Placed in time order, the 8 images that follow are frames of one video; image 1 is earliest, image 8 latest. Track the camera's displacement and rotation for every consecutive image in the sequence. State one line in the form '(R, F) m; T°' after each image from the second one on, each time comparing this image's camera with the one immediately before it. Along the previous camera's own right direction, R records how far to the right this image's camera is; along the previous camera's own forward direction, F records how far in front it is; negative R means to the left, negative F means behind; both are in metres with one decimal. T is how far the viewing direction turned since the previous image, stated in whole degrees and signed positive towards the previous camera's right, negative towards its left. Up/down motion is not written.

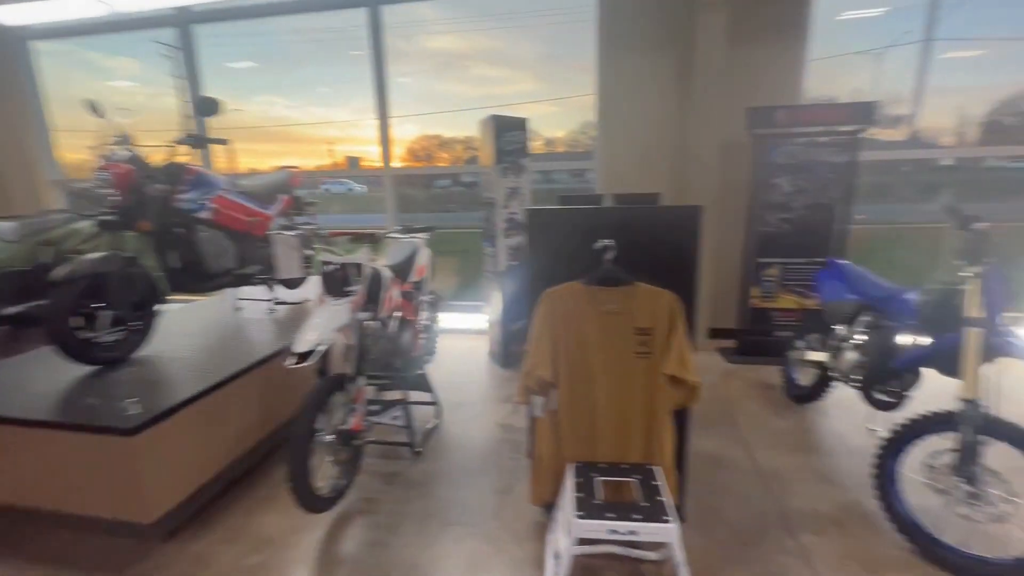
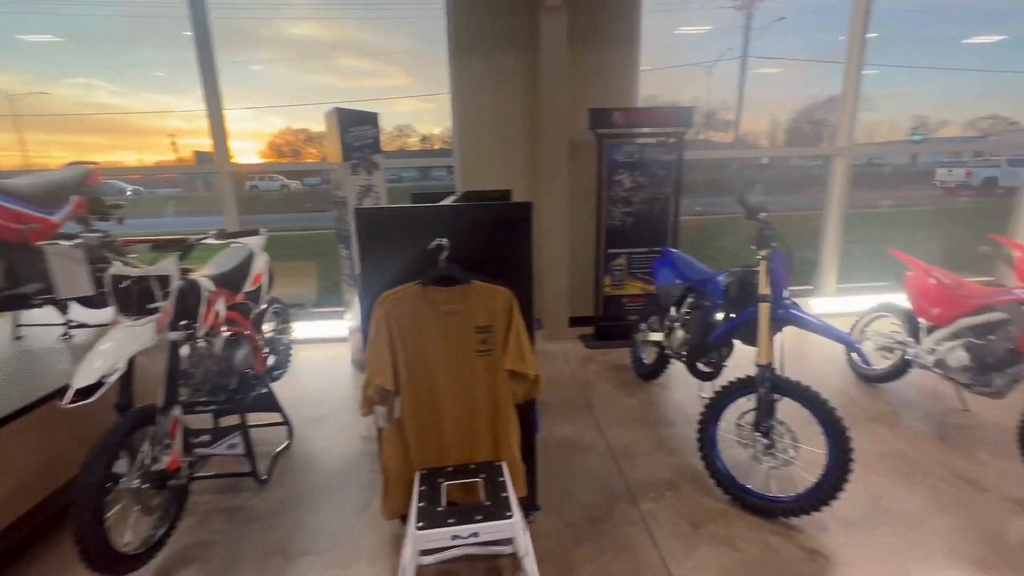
(+0.1, 0.0) m; +14°
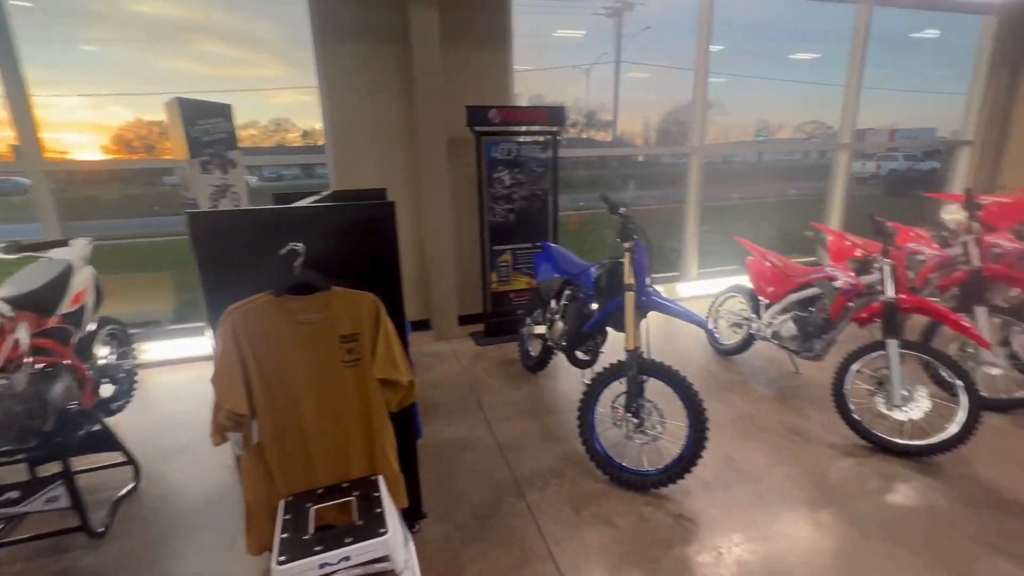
(+0.1, 0.0) m; +12°
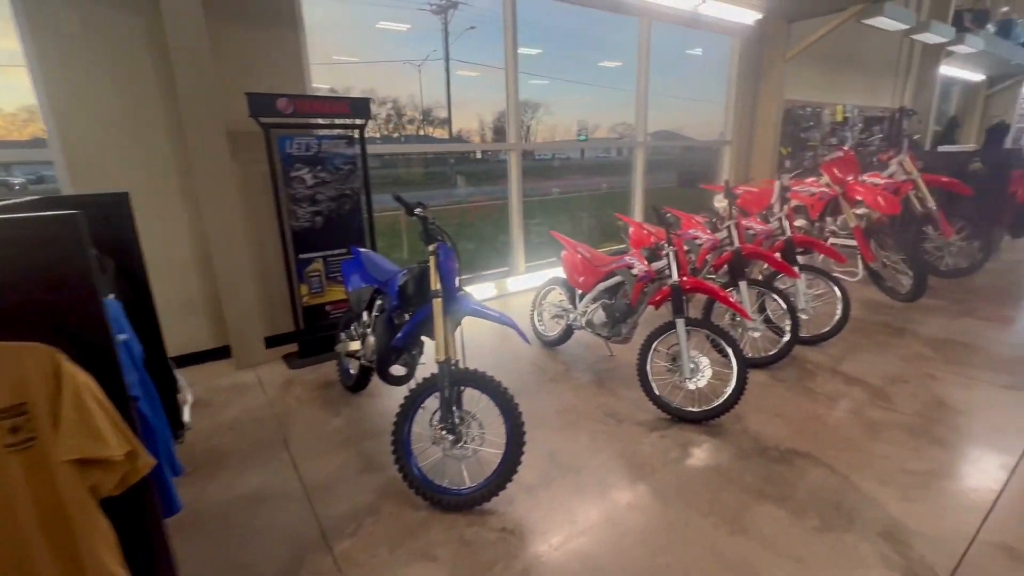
(+0.2, +0.1) m; +18°
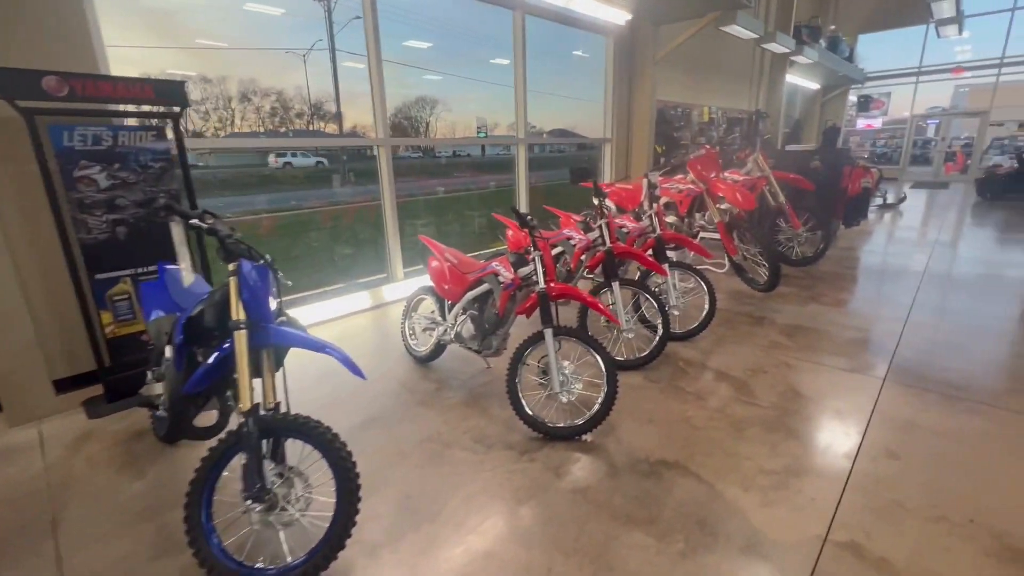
(+0.2, +0.2) m; +11°
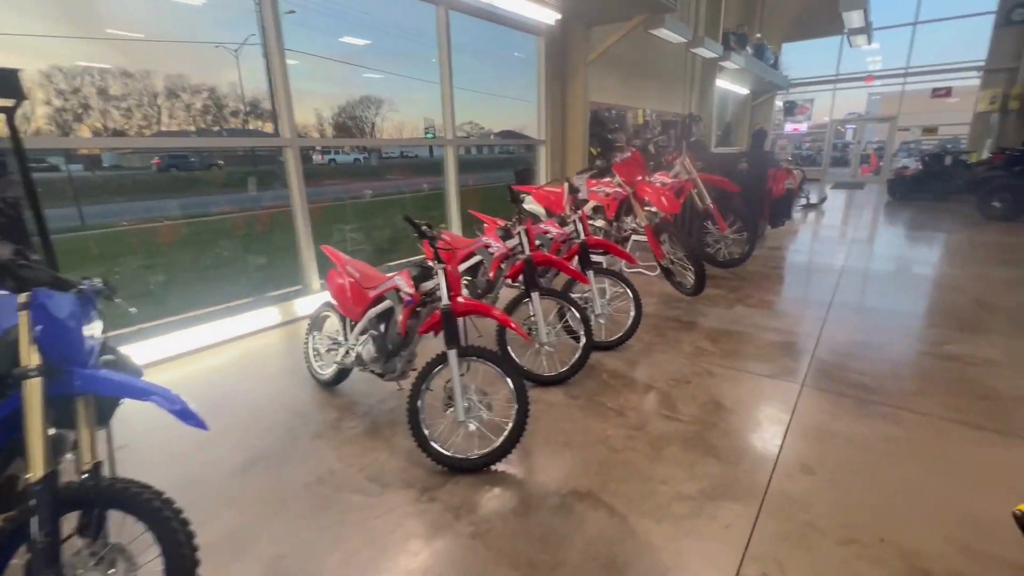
(+0.2, +0.2) m; +6°
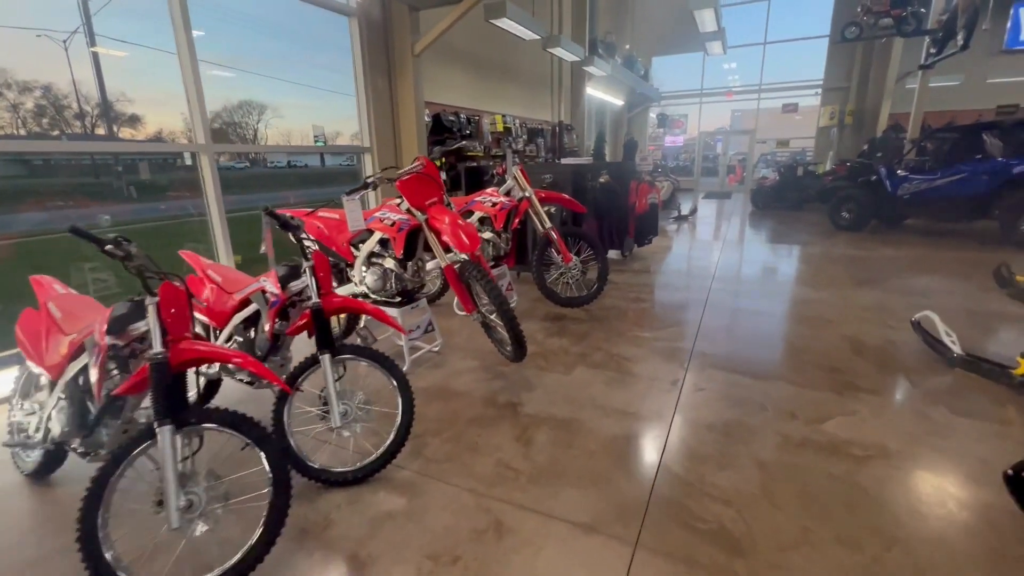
(+0.9, +1.0) m; +11°
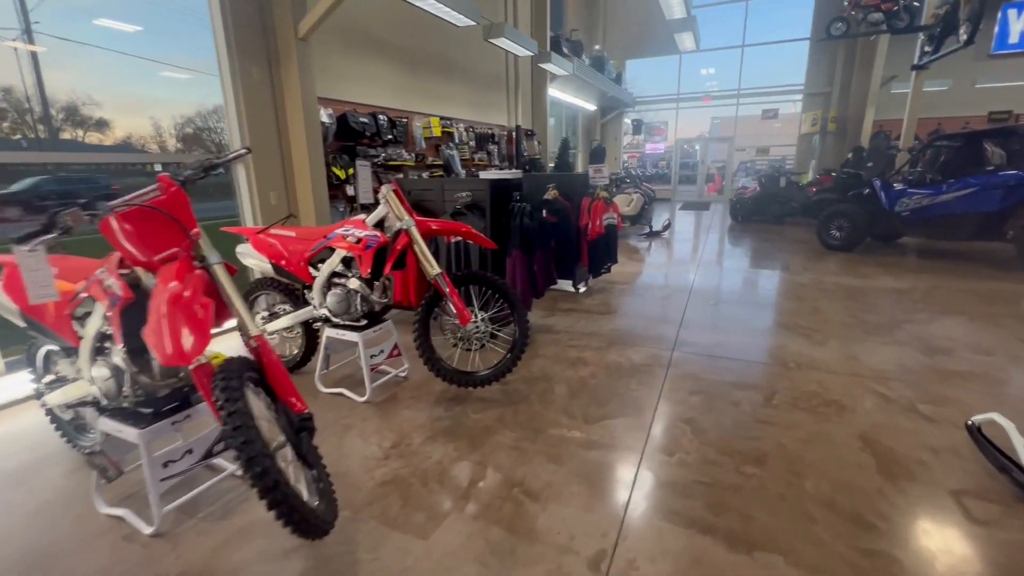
(+0.6, +1.0) m; +2°
